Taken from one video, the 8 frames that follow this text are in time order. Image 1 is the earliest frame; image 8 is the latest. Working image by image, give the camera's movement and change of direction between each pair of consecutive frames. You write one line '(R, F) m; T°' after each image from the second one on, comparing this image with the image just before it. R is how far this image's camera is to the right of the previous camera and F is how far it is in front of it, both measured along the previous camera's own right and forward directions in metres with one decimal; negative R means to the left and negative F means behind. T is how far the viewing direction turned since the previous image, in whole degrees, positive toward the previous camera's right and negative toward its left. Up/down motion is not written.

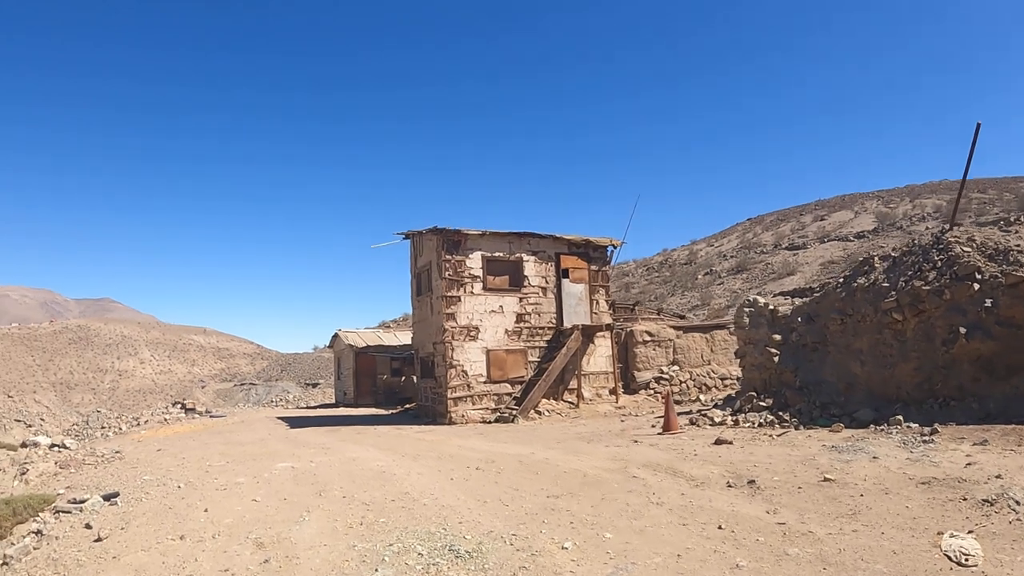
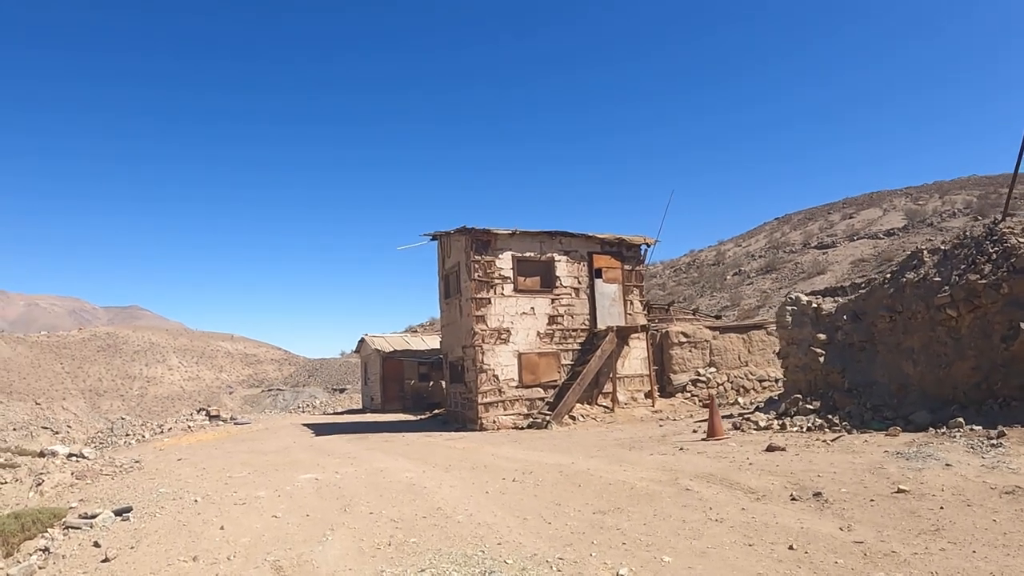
(-0.1, +0.6) m; -2°
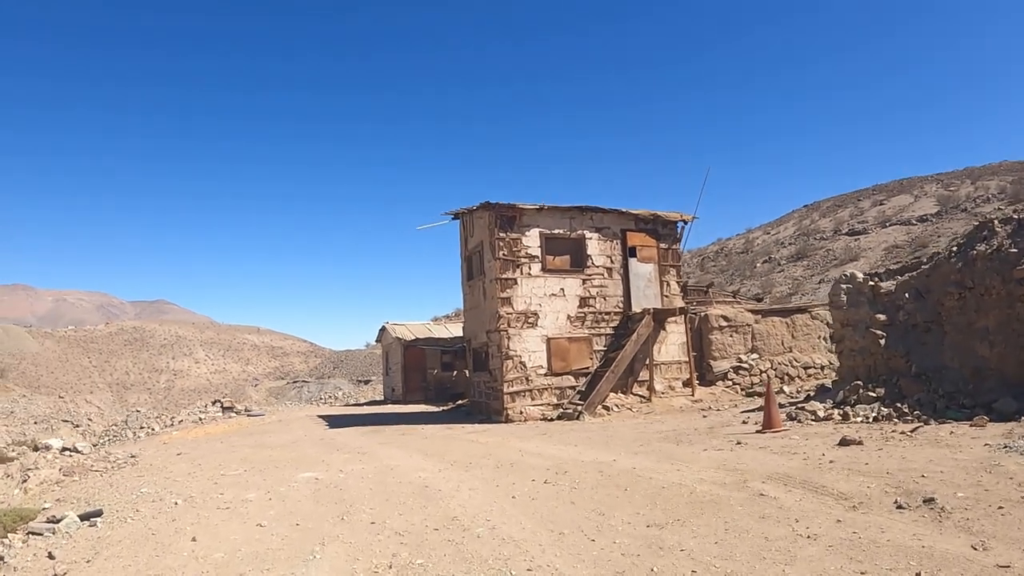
(0.0, +1.3) m; -2°
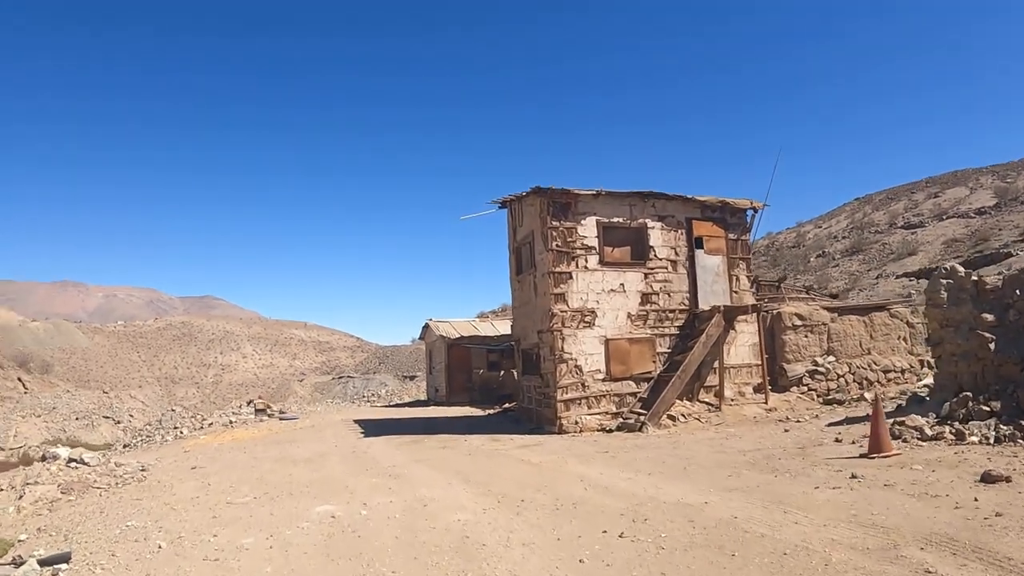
(-0.2, +1.6) m; -4°
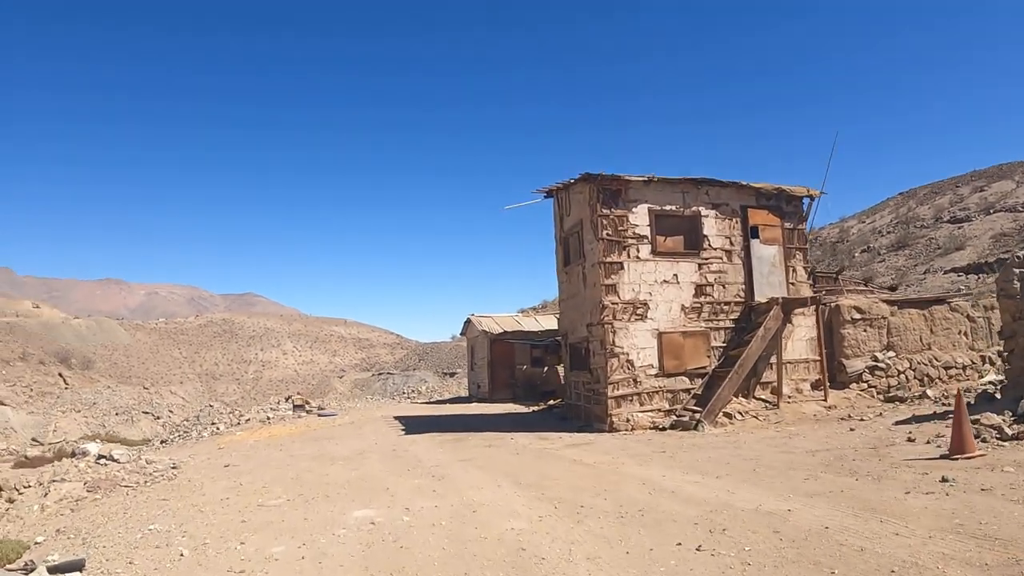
(-0.2, +0.6) m; -3°
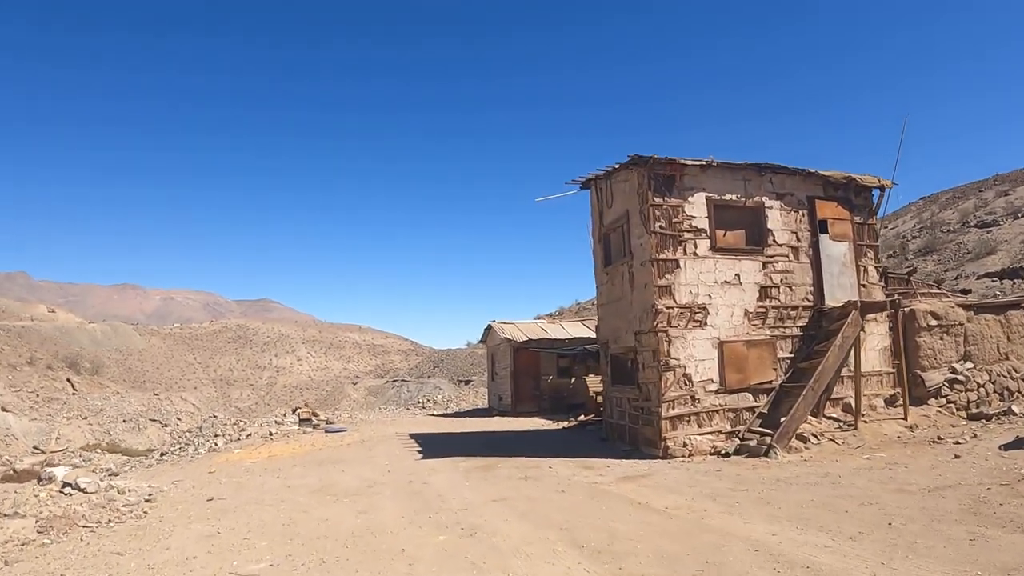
(-0.3, +1.8) m; -2°
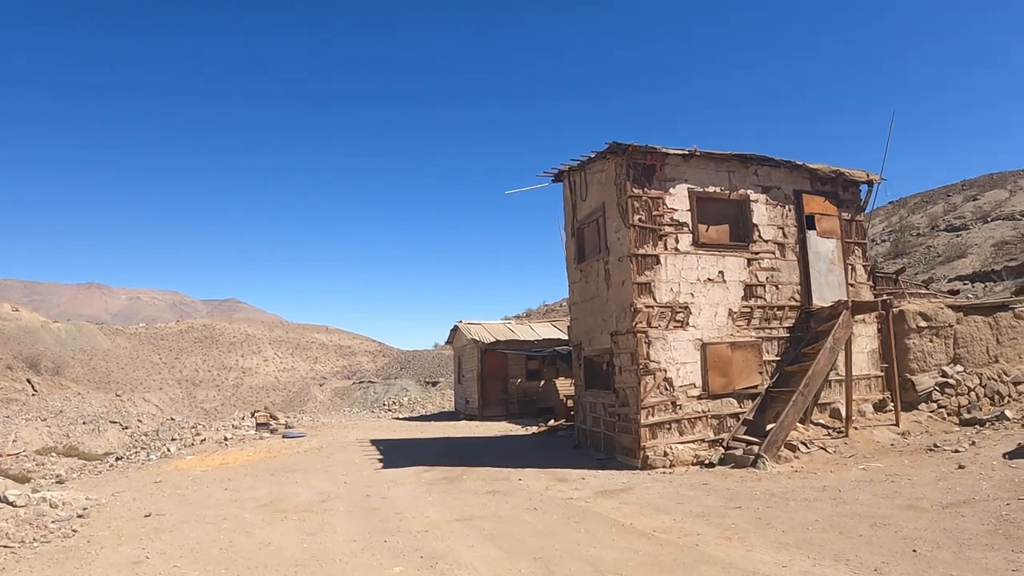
(+0.3, +0.8) m; +1°
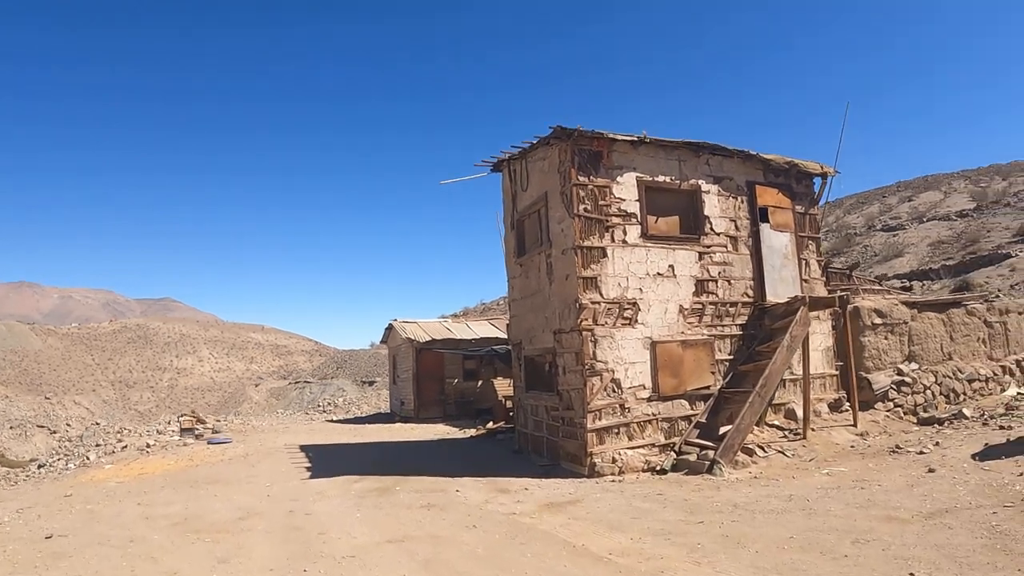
(+0.4, +0.8) m; +3°
